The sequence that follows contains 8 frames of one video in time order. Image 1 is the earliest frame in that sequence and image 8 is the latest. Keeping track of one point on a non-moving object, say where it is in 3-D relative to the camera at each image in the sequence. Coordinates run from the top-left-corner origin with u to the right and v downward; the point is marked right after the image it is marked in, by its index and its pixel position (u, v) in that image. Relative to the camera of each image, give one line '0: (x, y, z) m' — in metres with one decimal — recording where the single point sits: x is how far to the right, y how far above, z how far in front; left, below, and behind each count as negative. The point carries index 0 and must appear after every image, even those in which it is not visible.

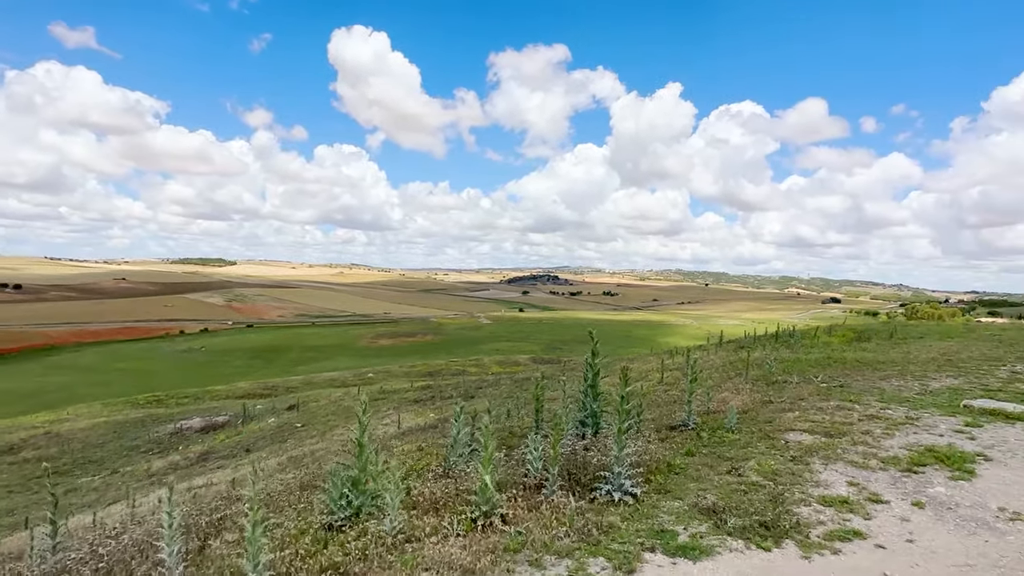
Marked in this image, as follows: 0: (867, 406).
0: (+10.7, -3.6, +17.7) m
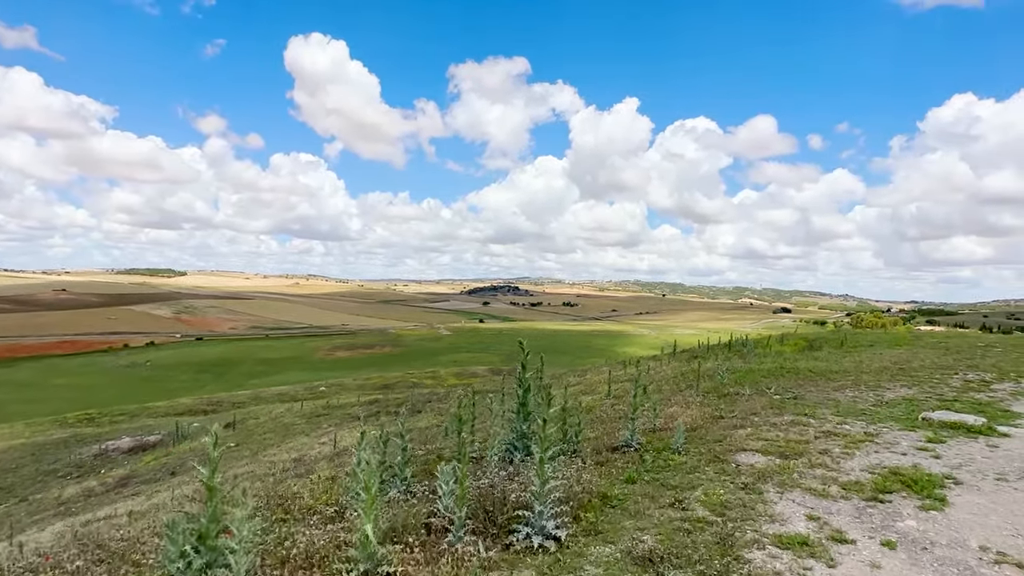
0: (+8.7, -3.7, +16.3) m
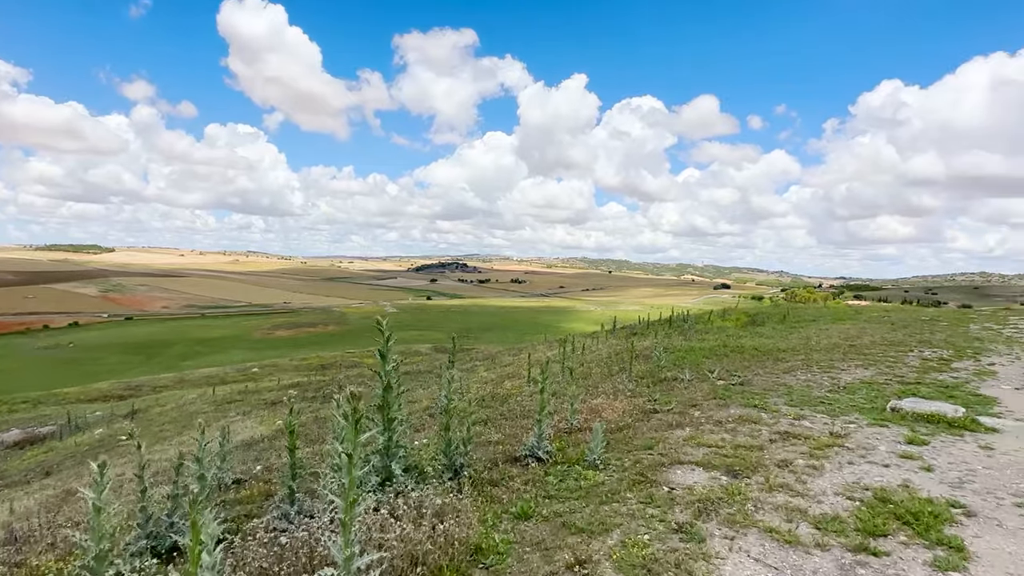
0: (+6.0, -2.9, +13.2) m
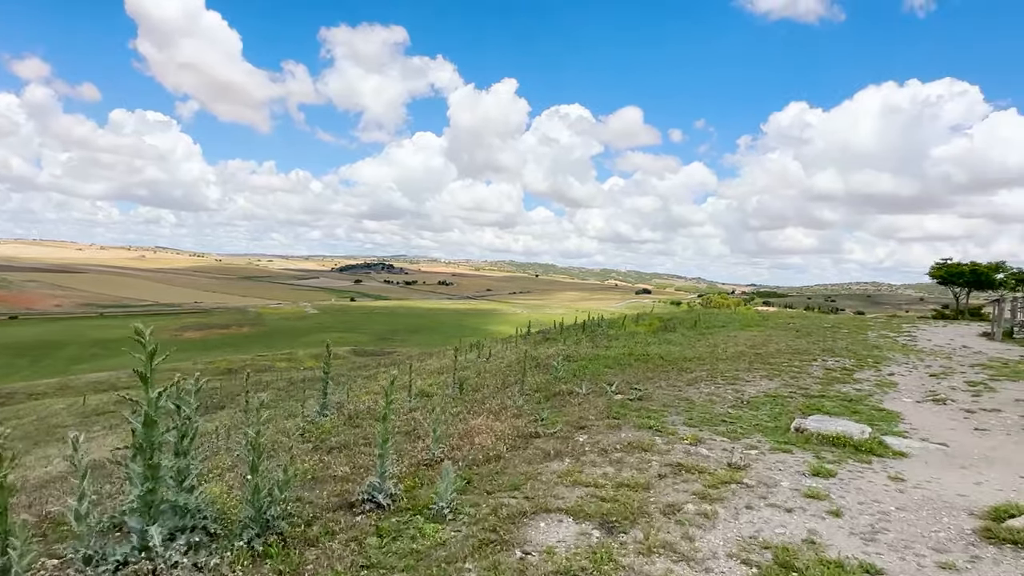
0: (+3.1, -3.0, +11.4) m
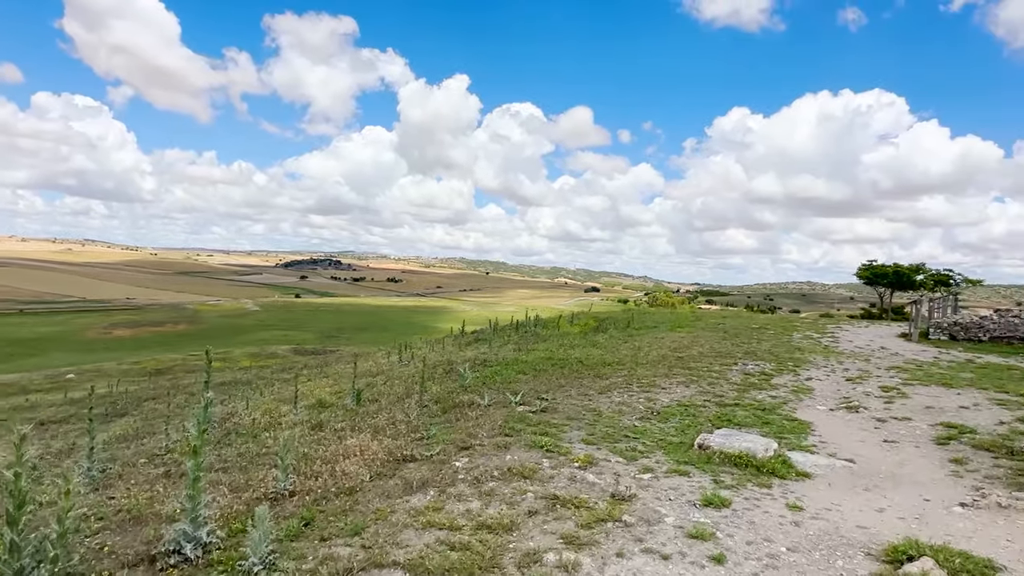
0: (+0.9, -3.1, +10.1) m
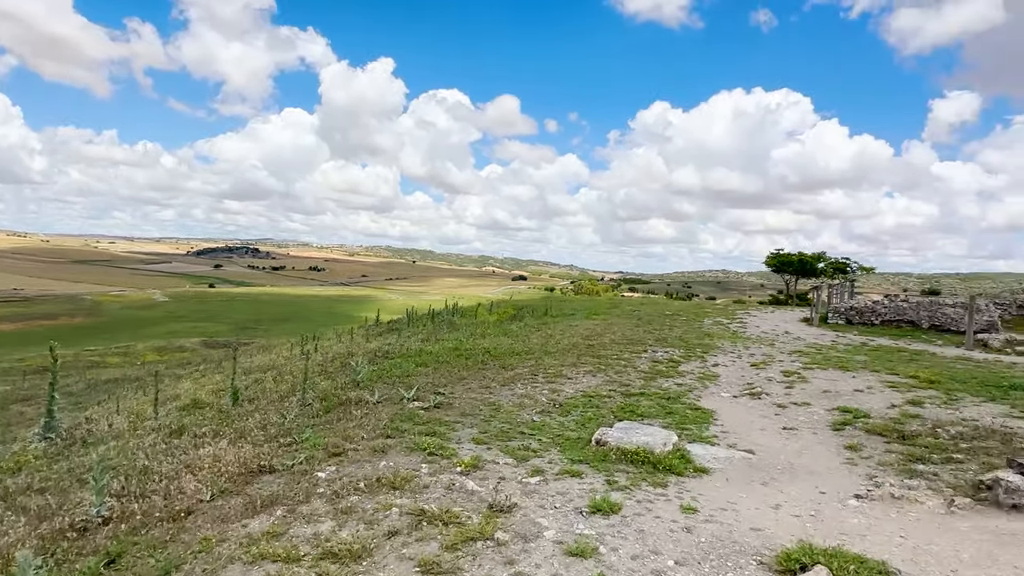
0: (-1.1, -2.8, +9.0) m
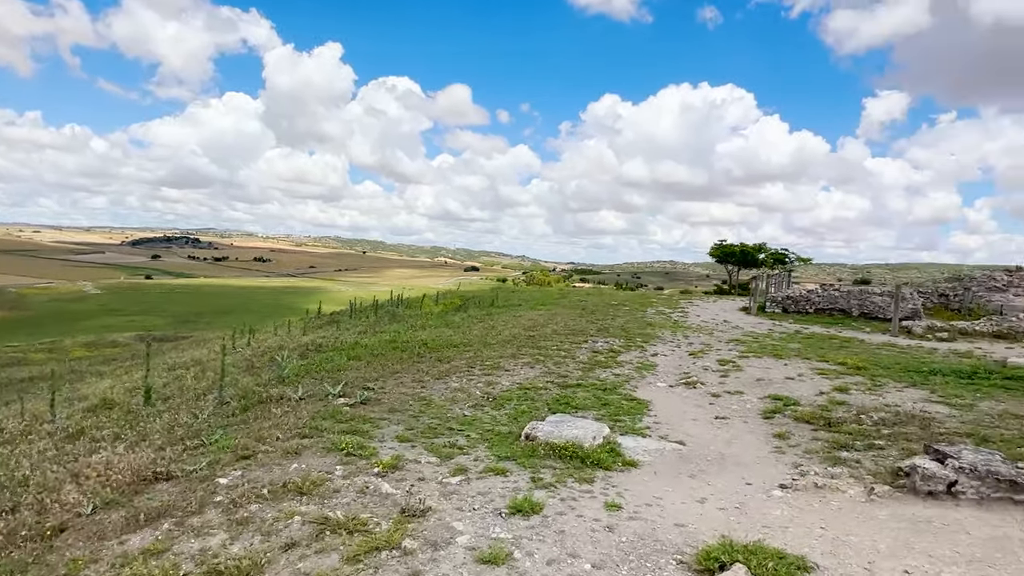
0: (-2.2, -2.7, +8.4) m
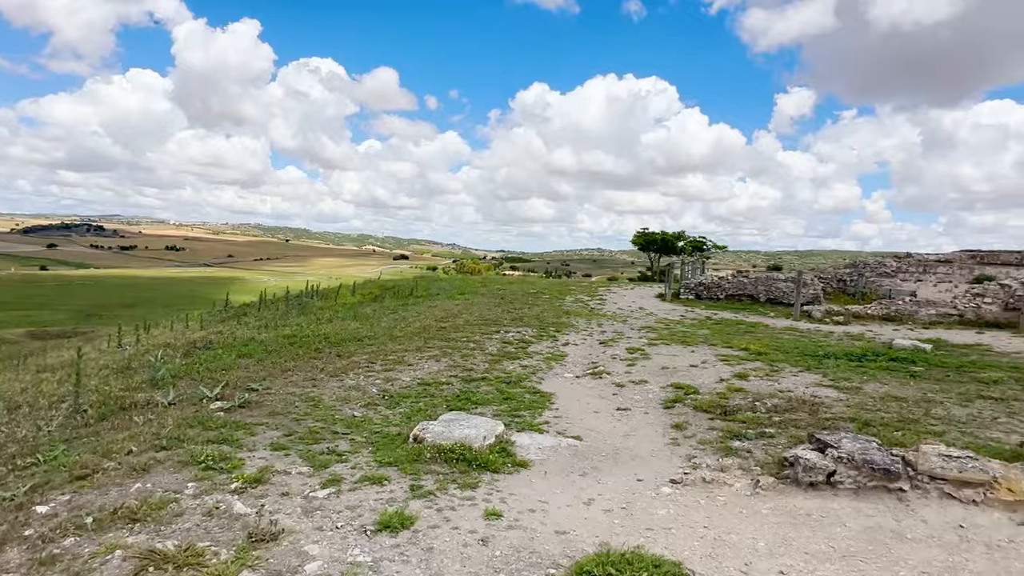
0: (-3.8, -2.6, +7.5) m
